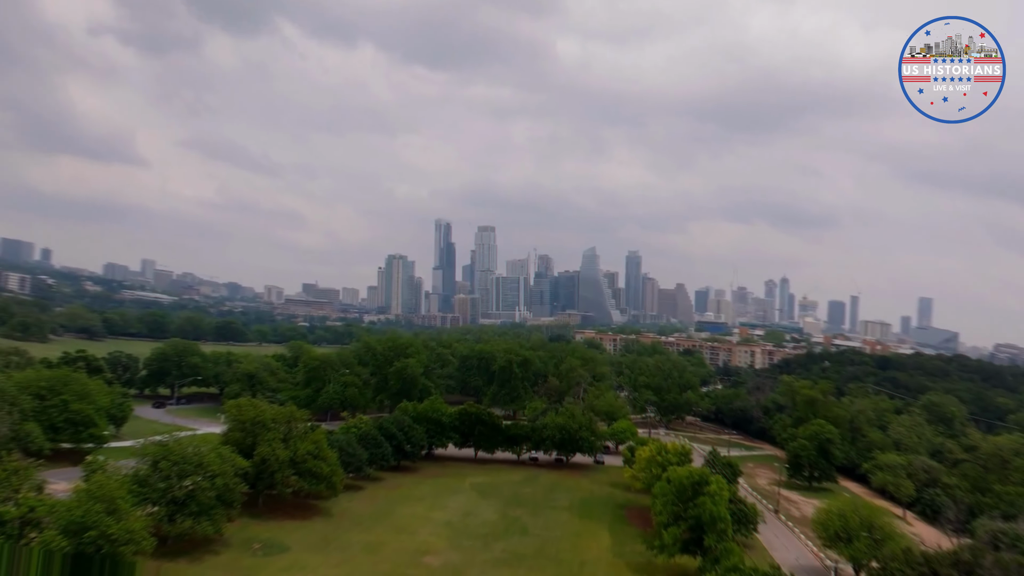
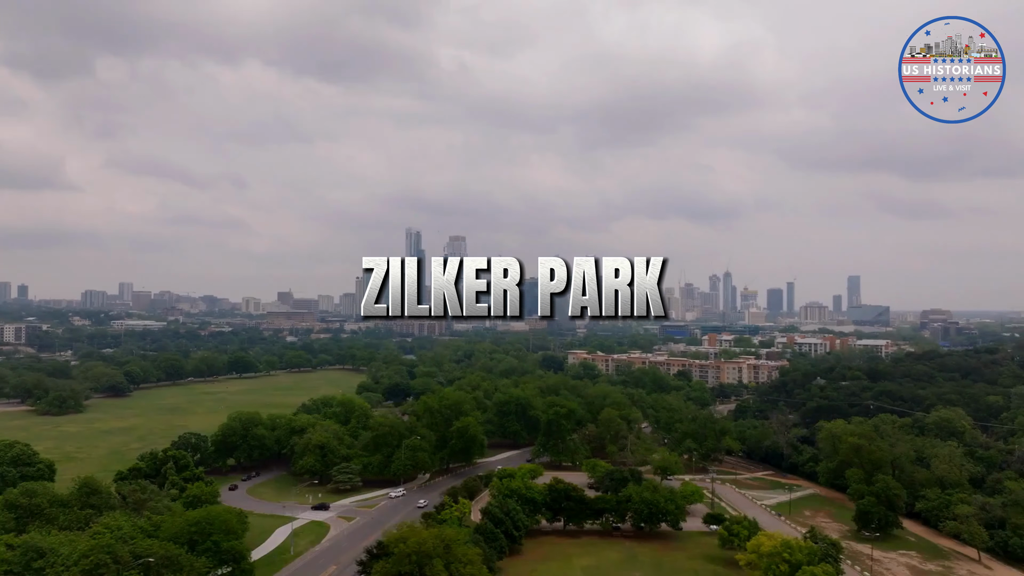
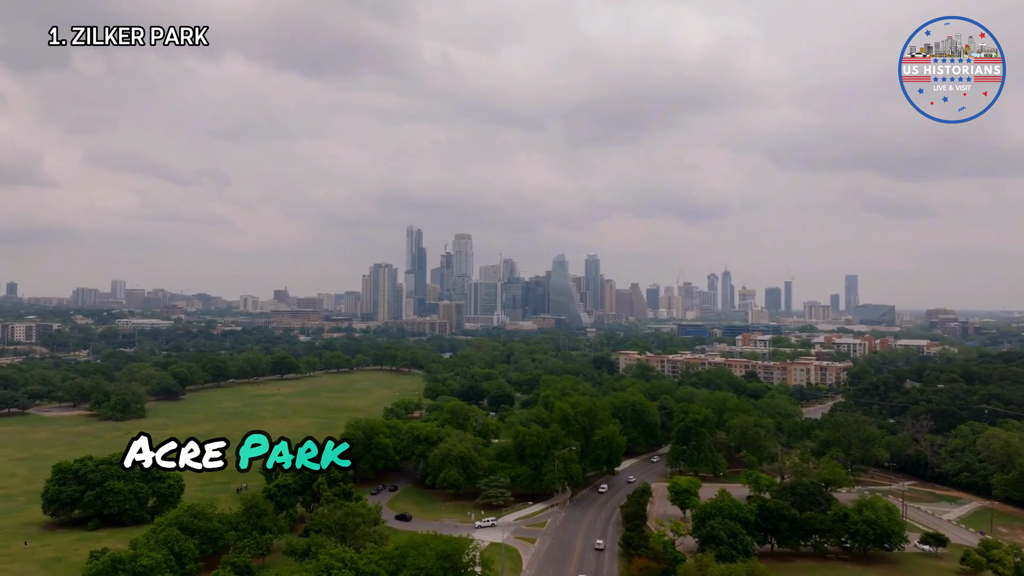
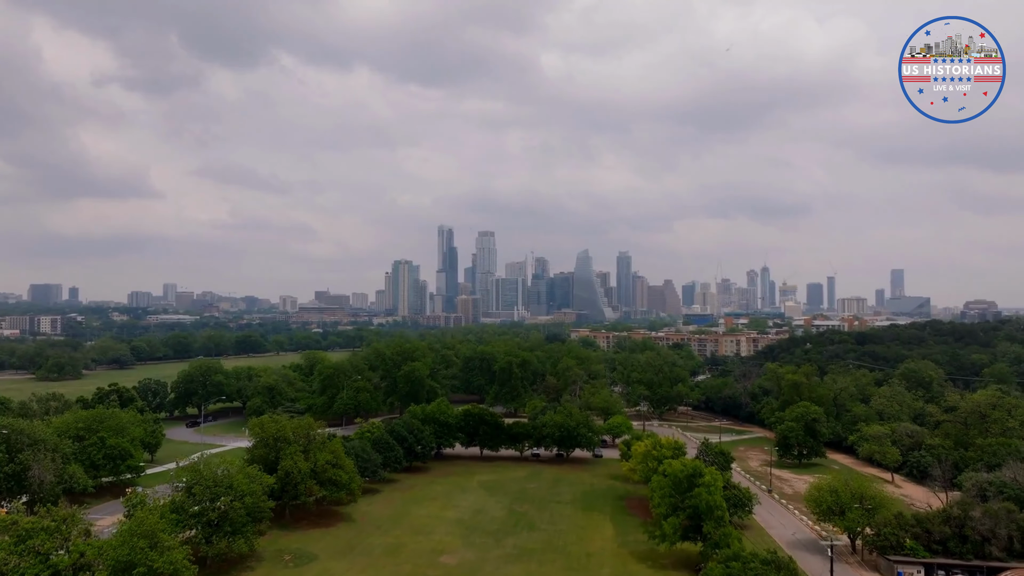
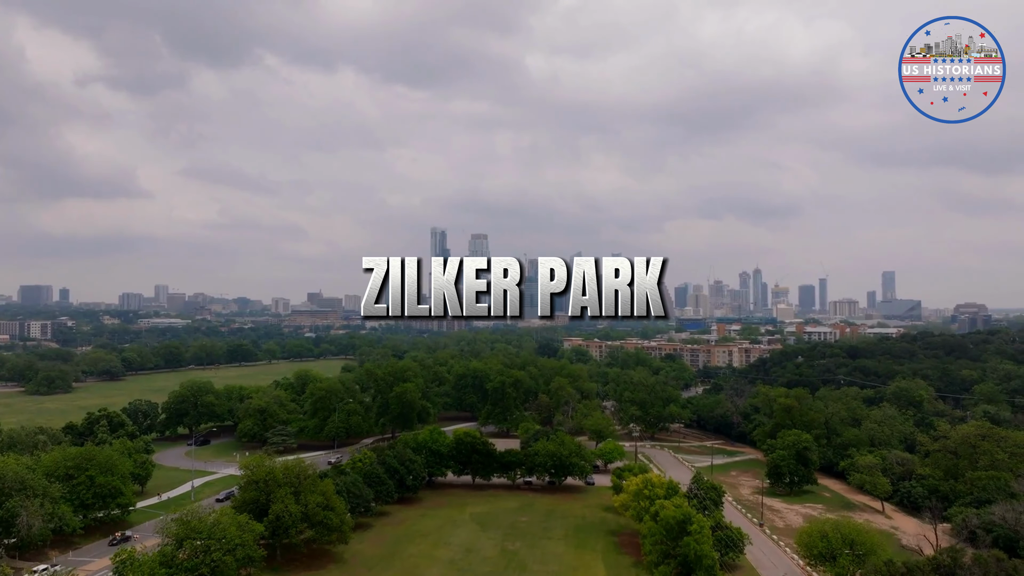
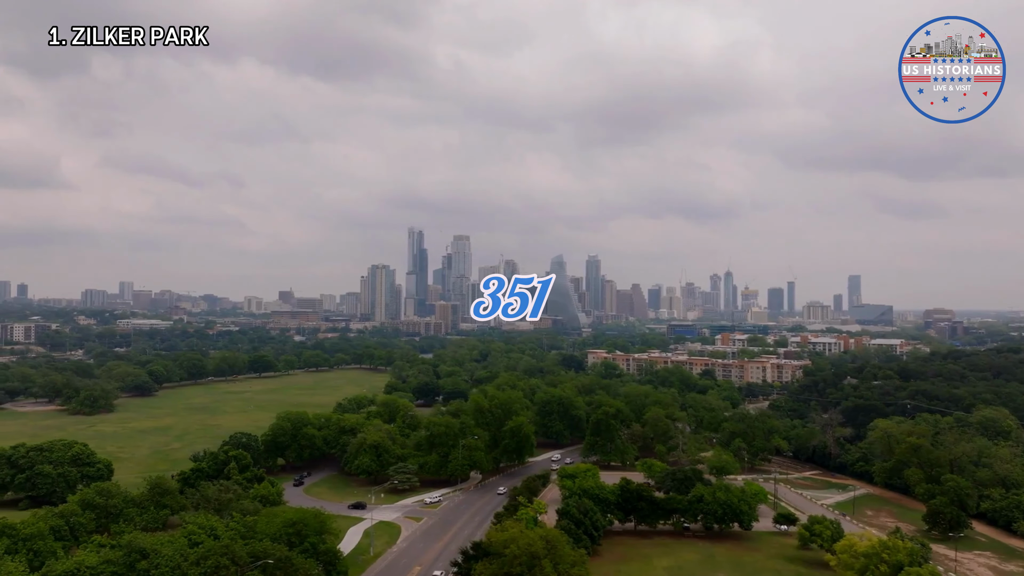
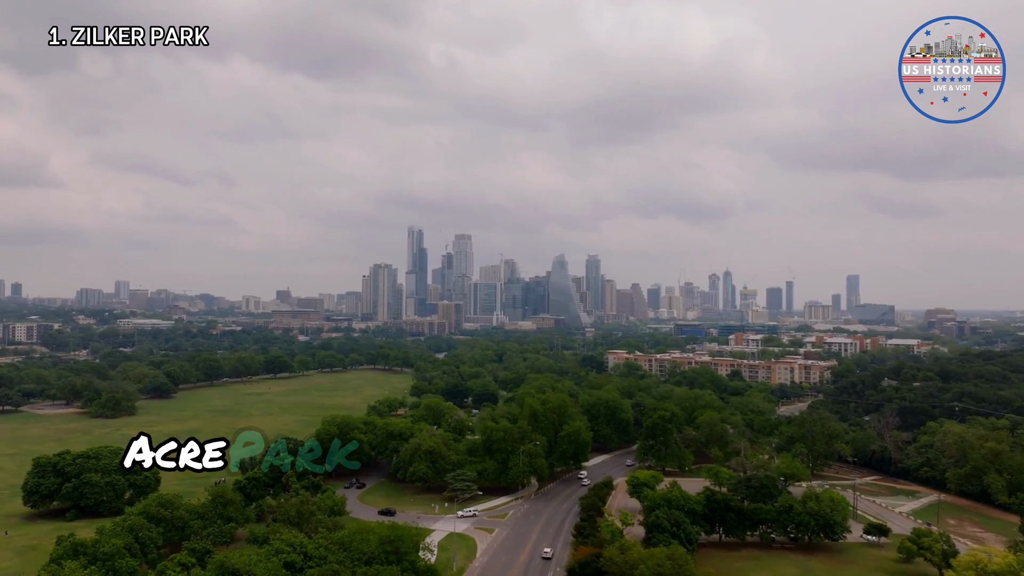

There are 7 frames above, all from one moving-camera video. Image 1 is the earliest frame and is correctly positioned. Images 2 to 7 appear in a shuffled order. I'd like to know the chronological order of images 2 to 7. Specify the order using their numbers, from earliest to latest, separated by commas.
4, 5, 2, 6, 7, 3
